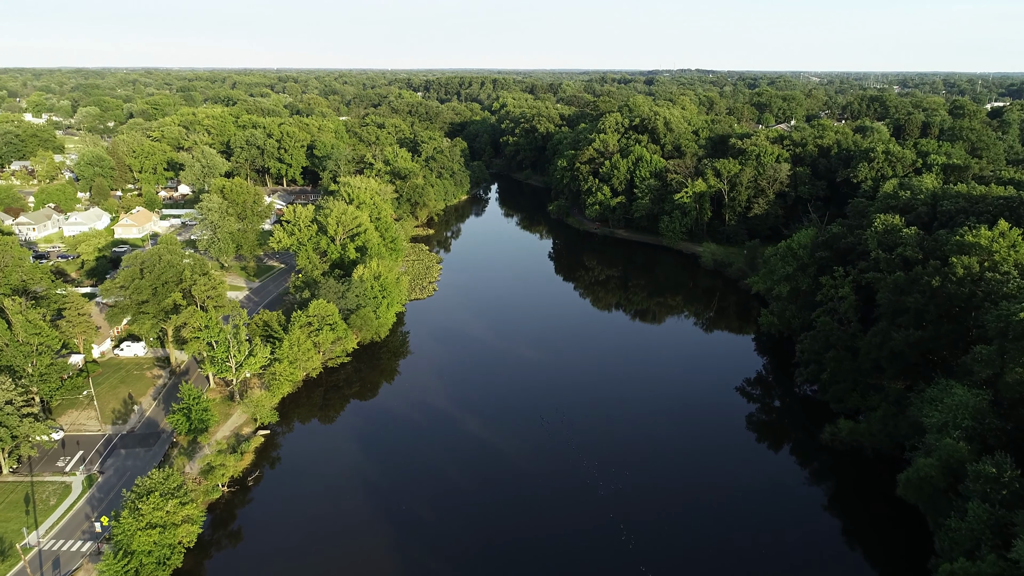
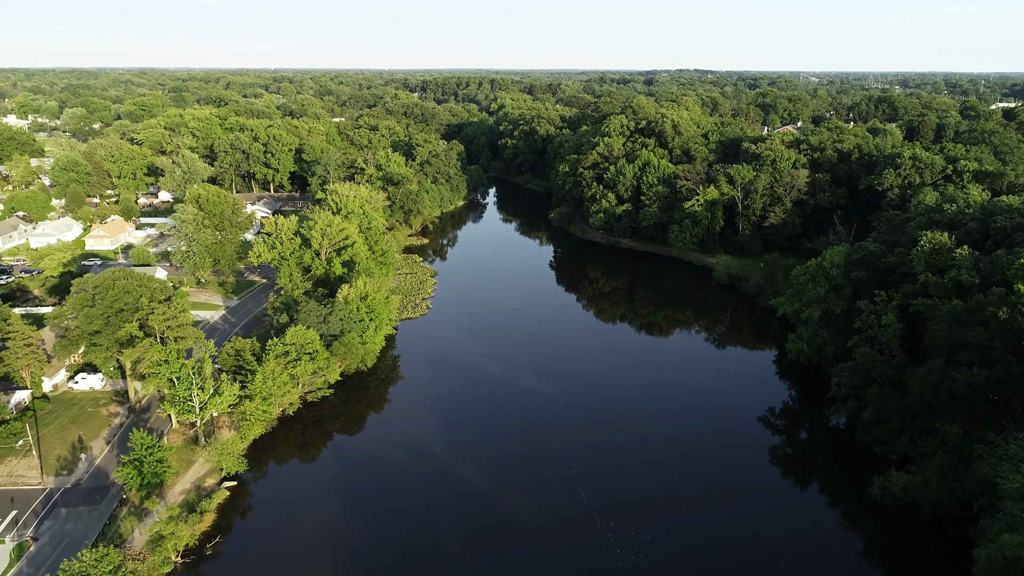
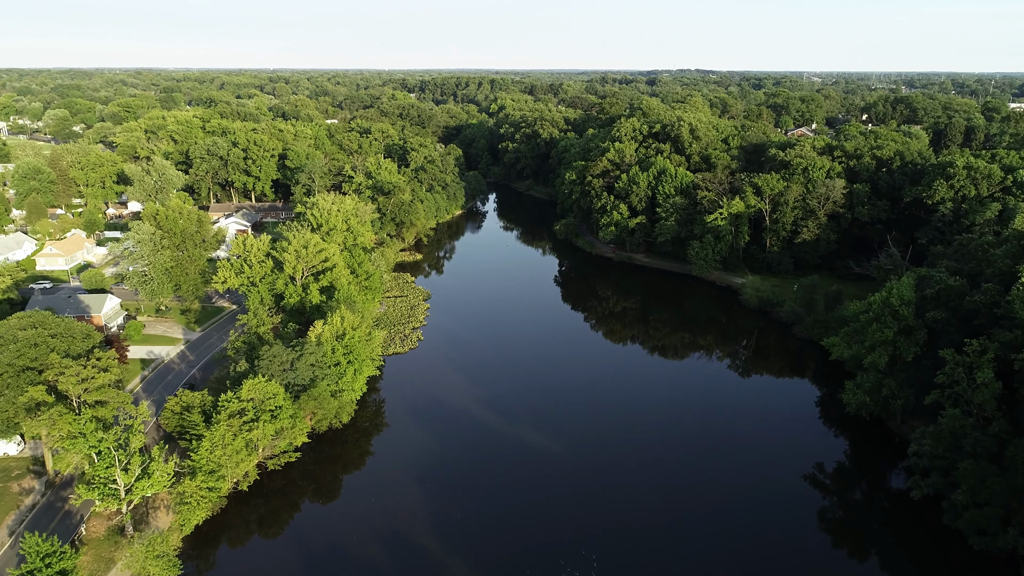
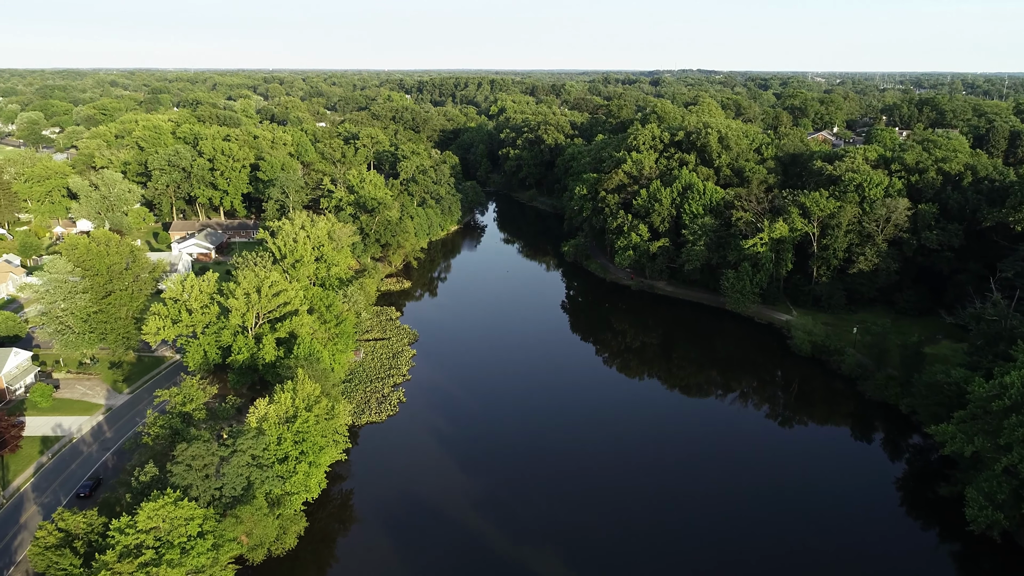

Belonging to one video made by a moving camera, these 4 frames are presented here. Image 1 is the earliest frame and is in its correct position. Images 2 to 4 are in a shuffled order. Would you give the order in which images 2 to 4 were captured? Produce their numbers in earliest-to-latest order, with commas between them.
2, 3, 4
